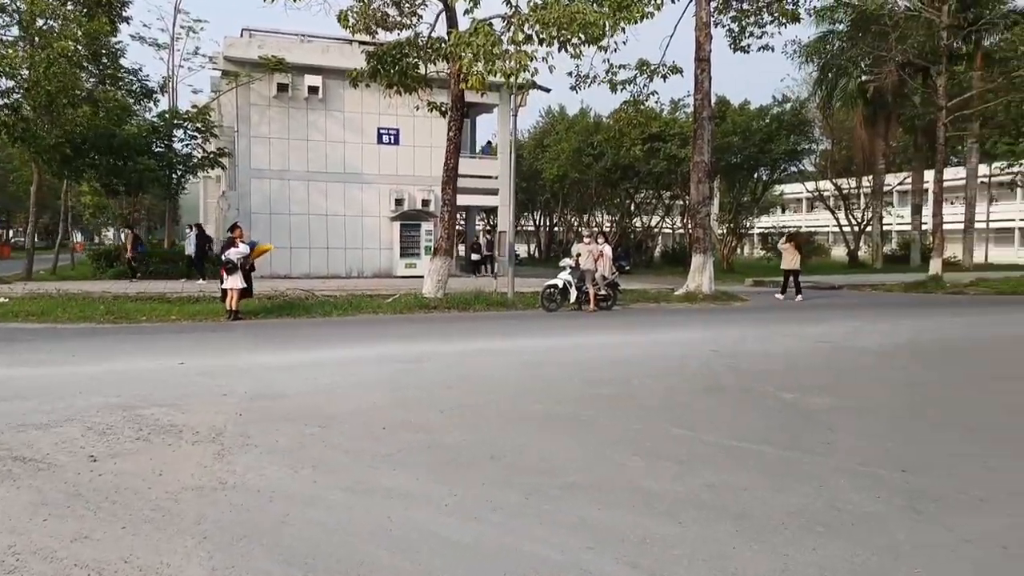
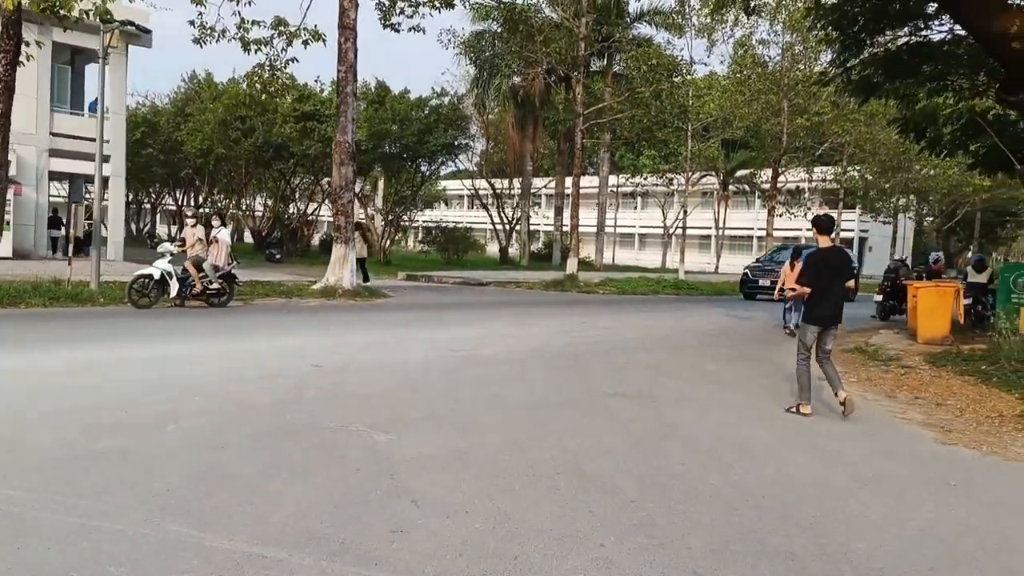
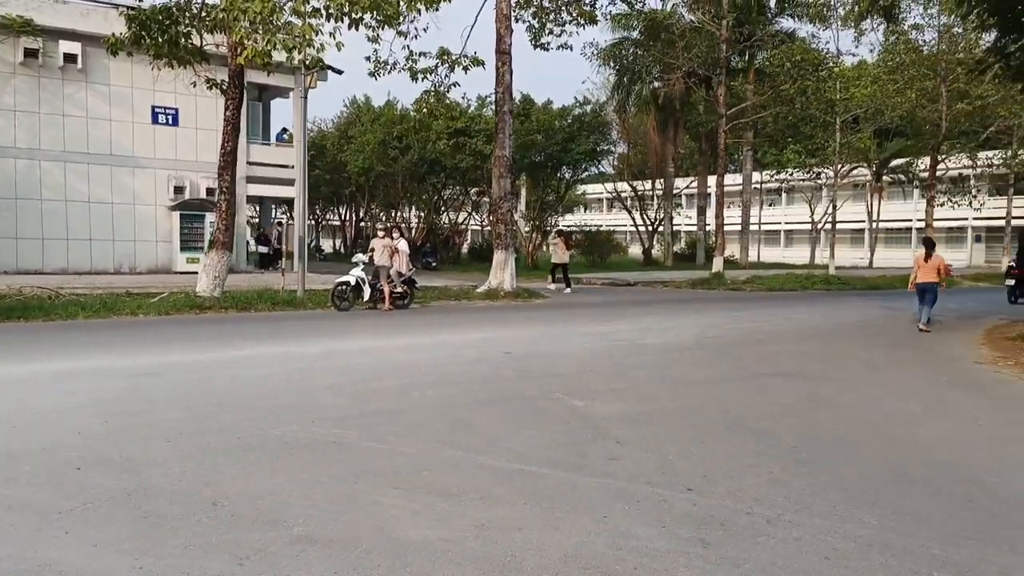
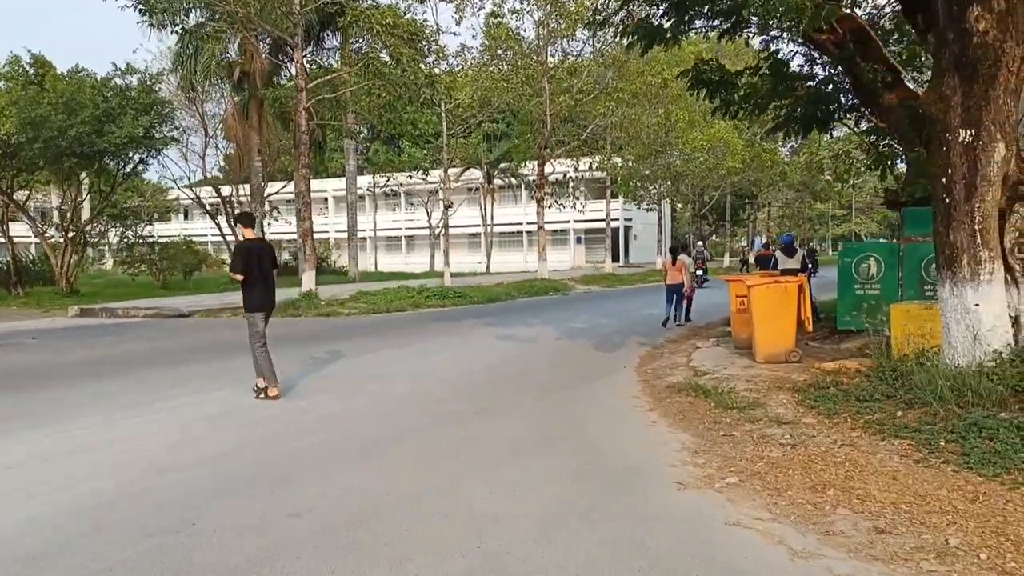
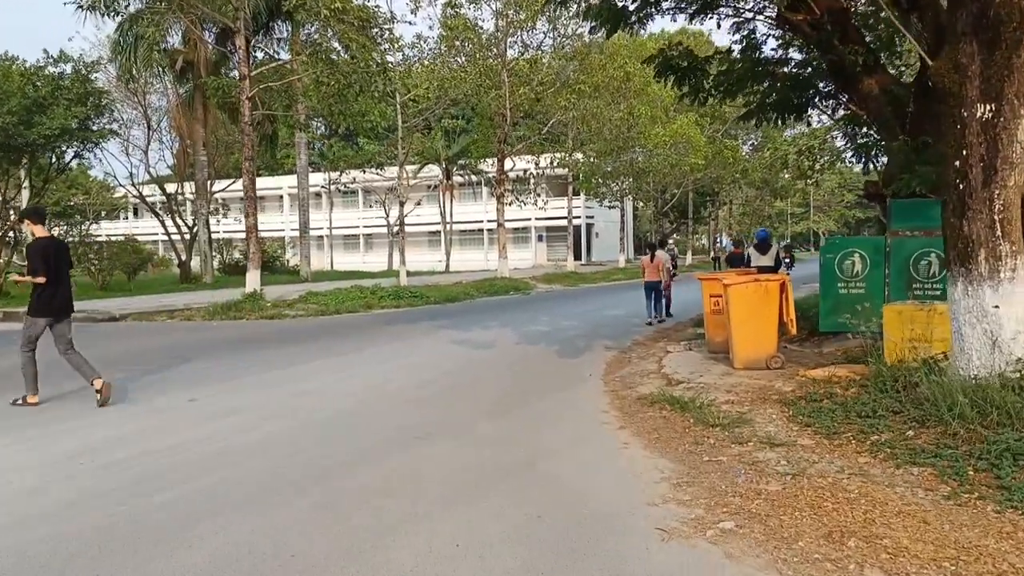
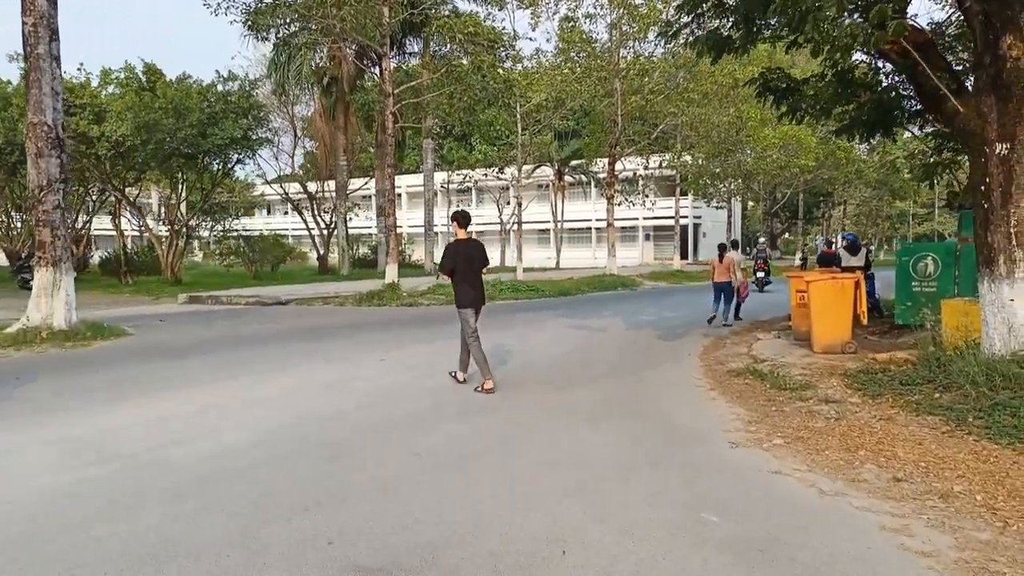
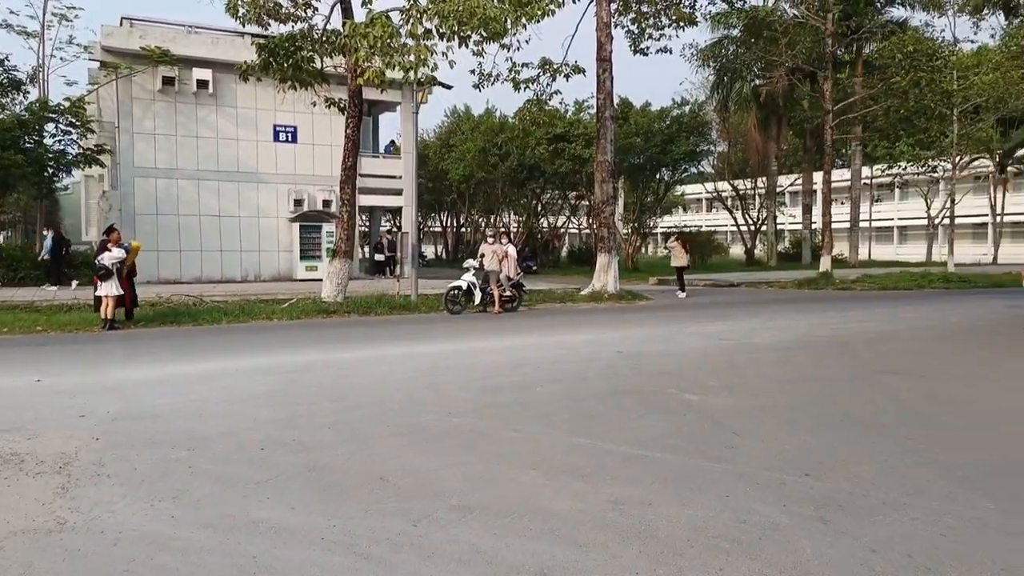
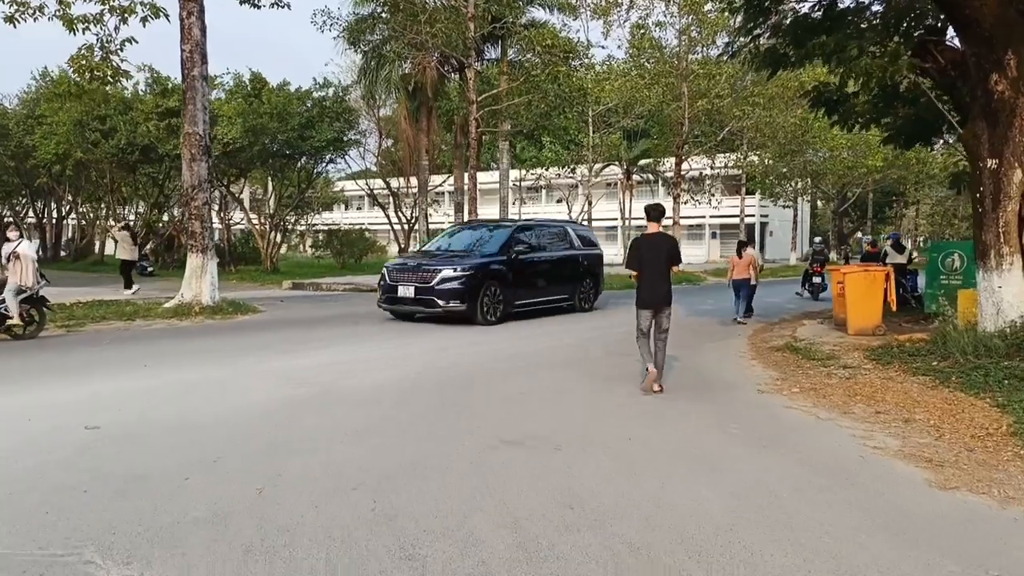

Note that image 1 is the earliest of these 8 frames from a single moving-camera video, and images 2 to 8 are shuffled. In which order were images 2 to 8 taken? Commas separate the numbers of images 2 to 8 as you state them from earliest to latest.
7, 3, 2, 8, 6, 4, 5
